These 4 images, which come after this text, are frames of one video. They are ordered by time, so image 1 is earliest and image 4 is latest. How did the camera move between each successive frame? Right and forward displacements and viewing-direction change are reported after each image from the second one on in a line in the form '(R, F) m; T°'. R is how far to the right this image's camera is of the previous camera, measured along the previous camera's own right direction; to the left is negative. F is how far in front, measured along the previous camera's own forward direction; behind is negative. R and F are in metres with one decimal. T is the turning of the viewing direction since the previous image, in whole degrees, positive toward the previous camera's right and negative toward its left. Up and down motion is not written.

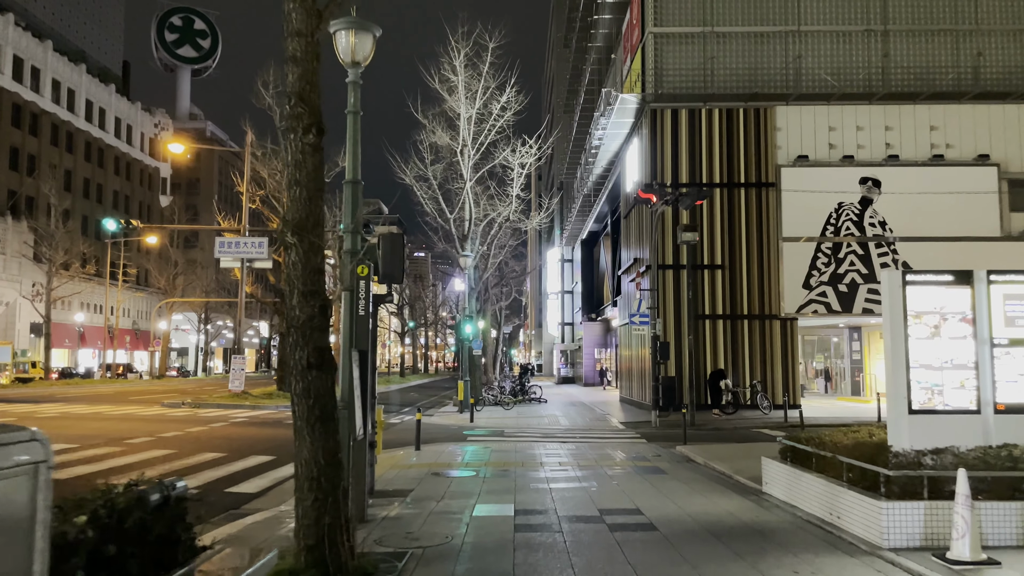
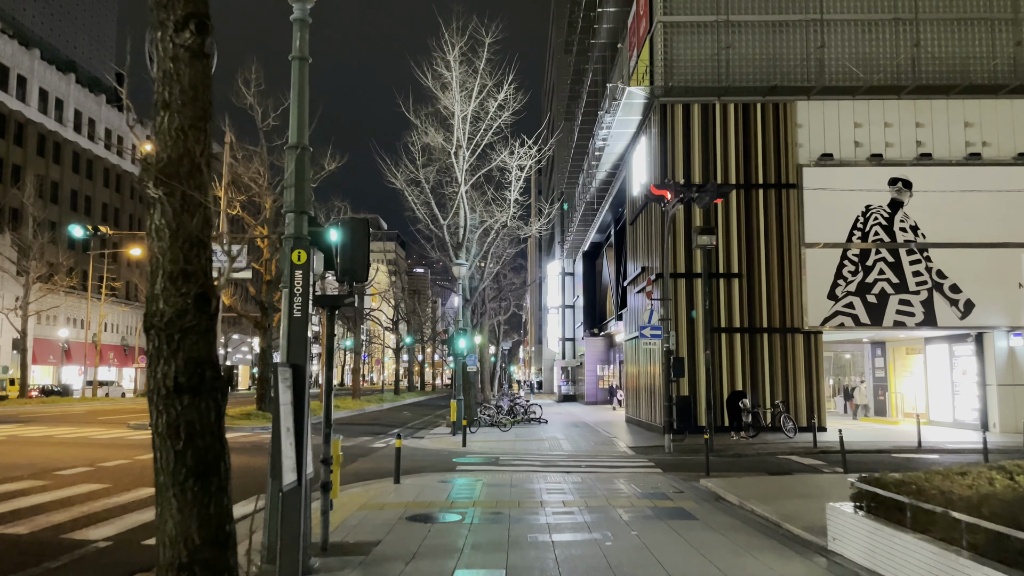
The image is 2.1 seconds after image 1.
(+0.1, +2.2) m; 0°
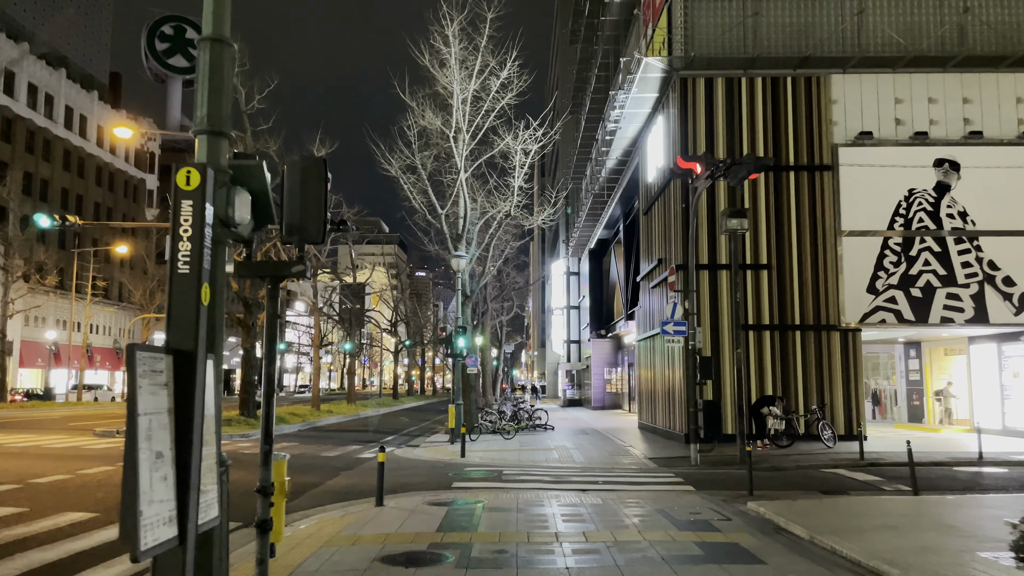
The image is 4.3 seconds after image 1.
(-0.1, +2.3) m; 0°
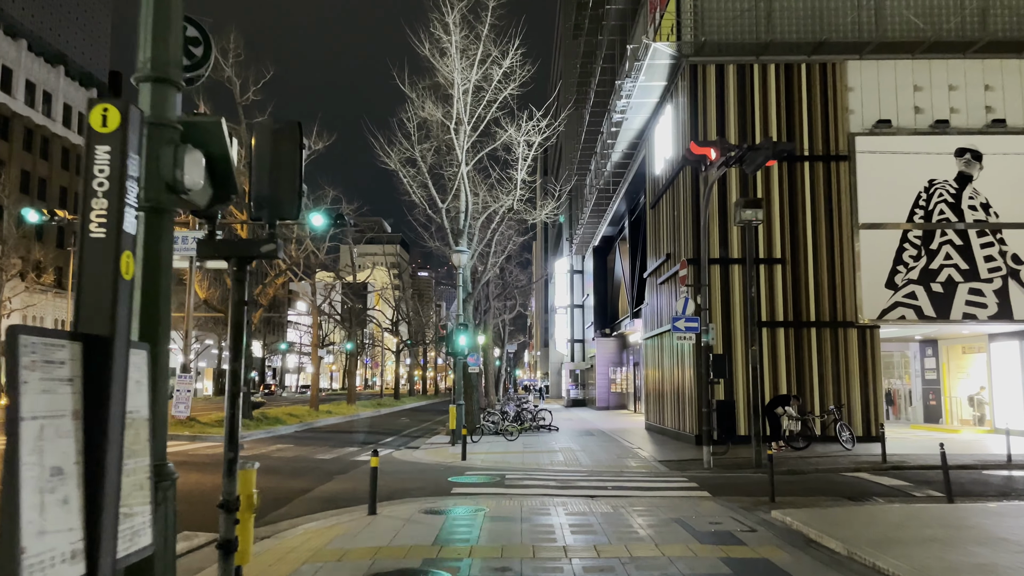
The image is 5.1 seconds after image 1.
(0.0, +0.8) m; 0°
